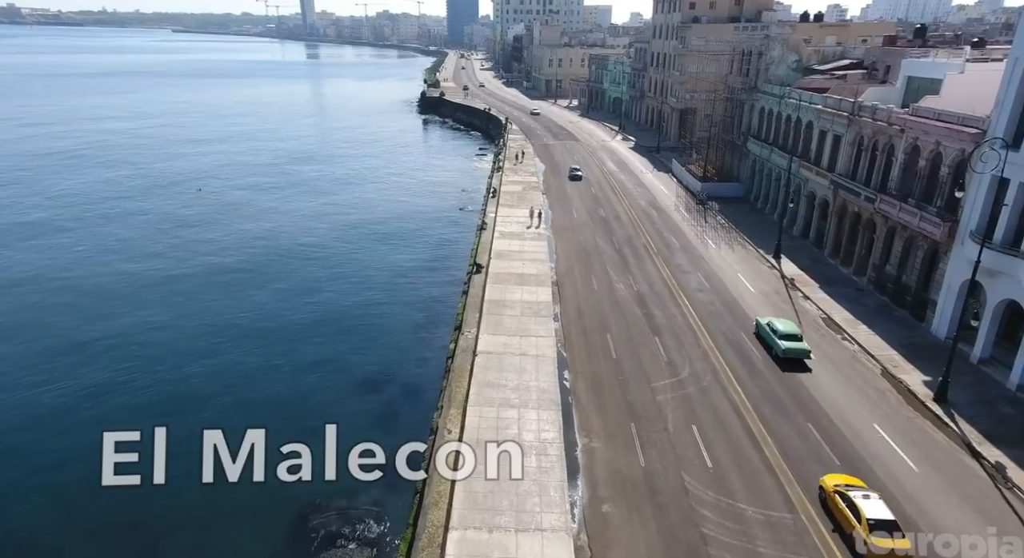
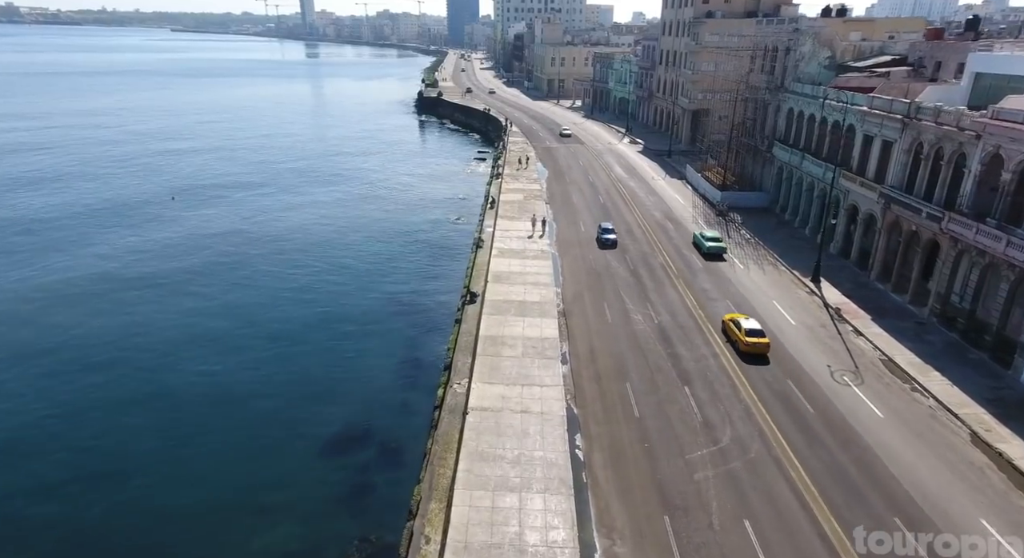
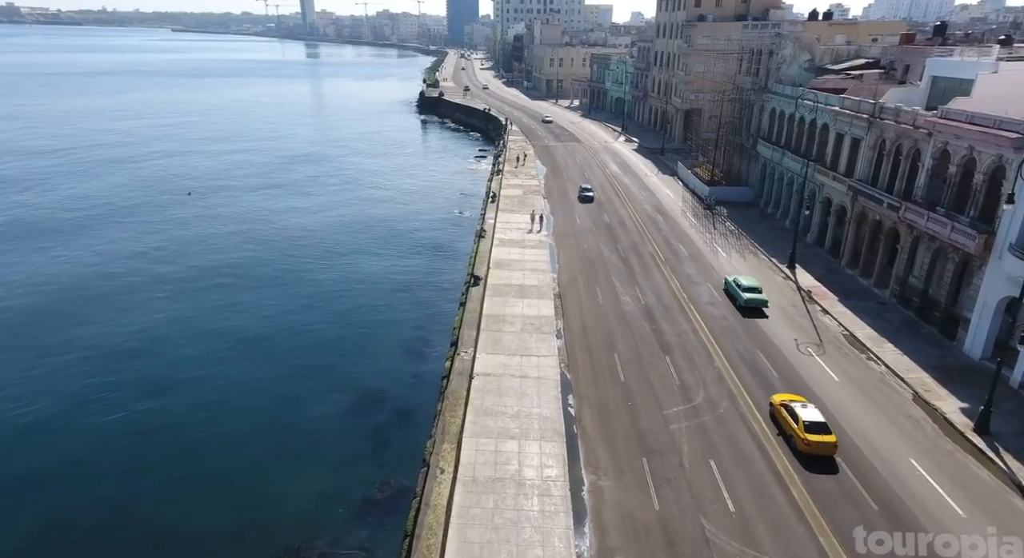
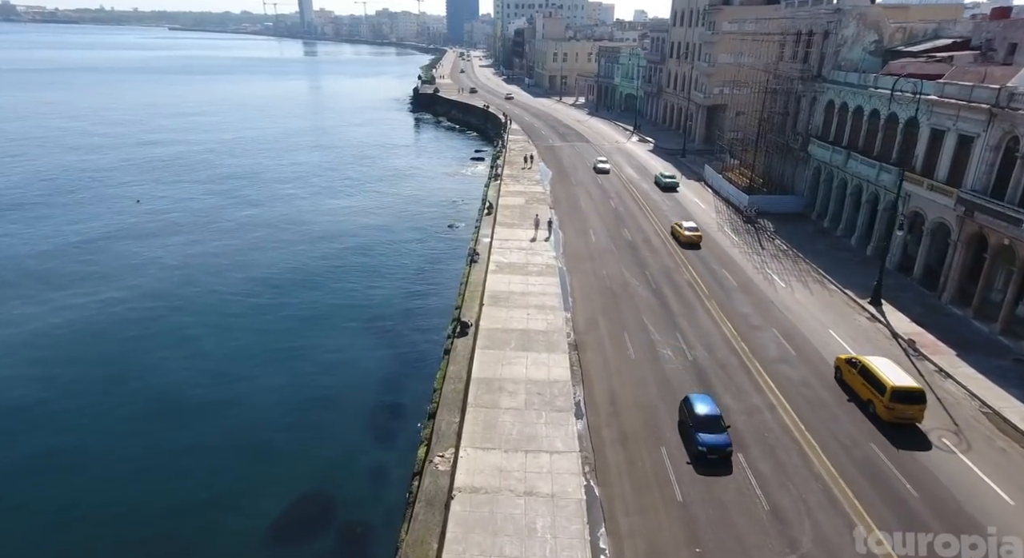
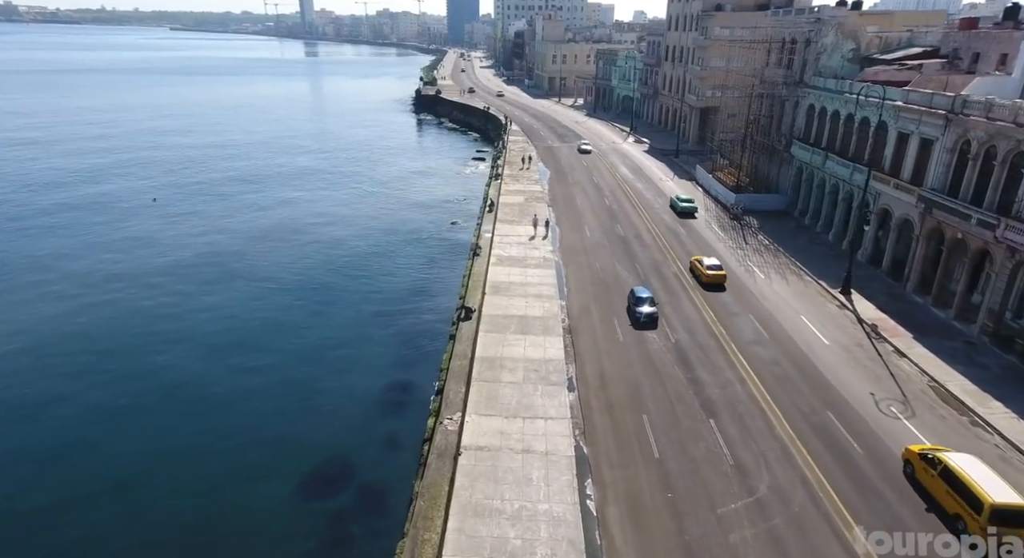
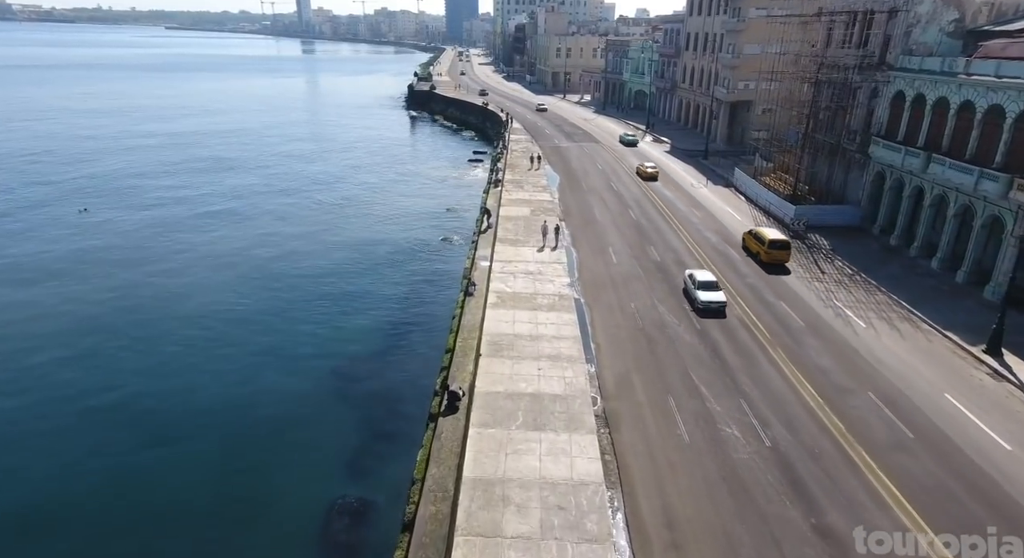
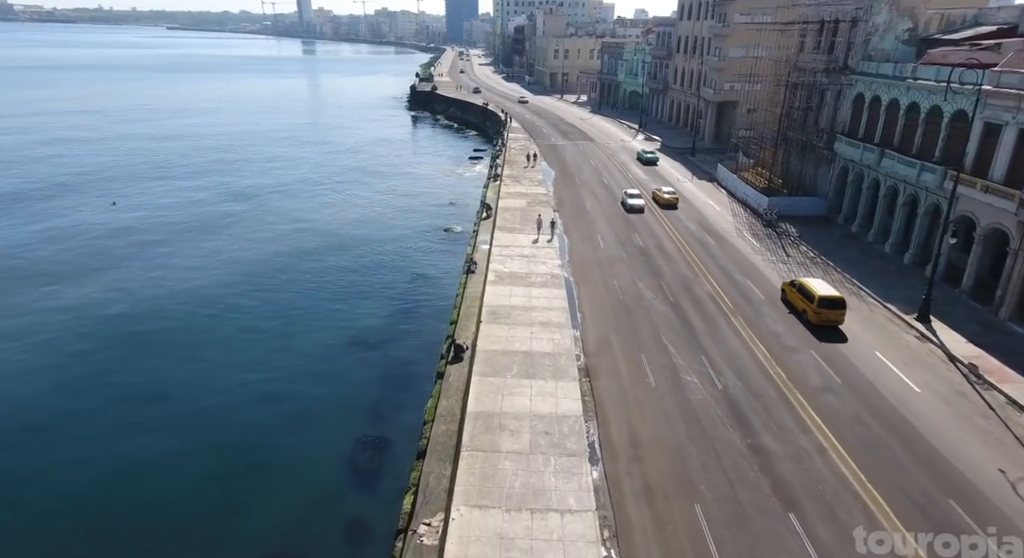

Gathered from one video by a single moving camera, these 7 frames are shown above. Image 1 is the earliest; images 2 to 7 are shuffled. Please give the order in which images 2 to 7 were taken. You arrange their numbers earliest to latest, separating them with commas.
3, 2, 5, 4, 7, 6
